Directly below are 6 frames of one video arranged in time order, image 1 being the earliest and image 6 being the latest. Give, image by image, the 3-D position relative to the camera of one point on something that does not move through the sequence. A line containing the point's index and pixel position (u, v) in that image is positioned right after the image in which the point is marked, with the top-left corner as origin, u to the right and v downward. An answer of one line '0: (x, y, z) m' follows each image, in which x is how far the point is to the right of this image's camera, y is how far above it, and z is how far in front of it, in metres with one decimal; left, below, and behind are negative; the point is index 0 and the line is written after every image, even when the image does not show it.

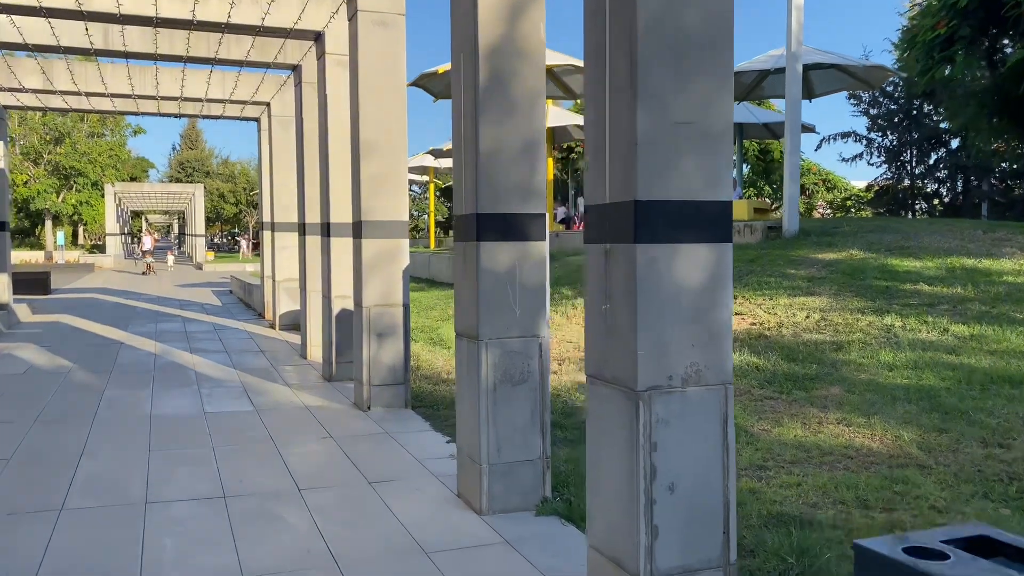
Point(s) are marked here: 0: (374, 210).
0: (-1.2, +0.7, +7.1) m
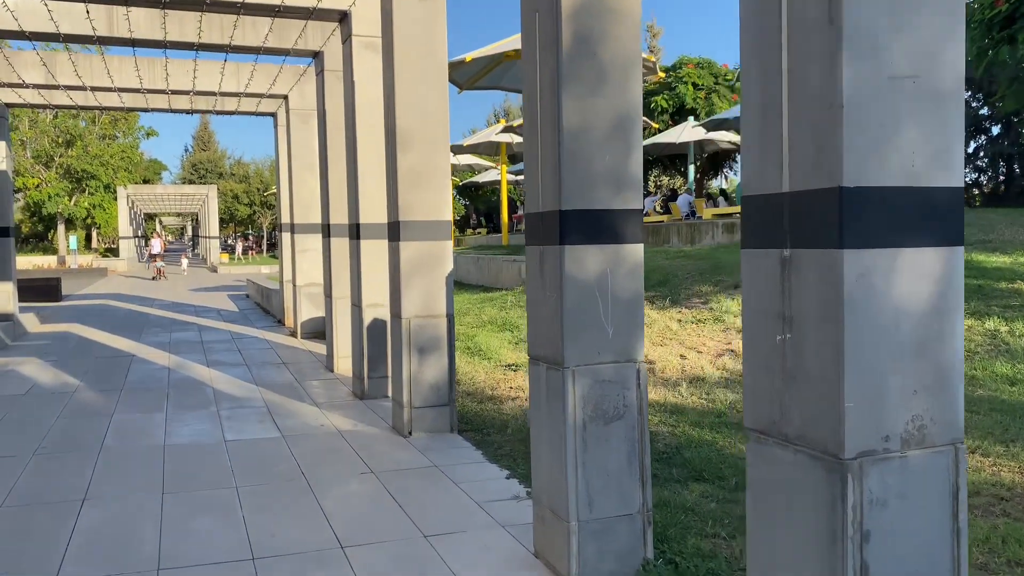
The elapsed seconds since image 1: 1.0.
0: (-0.7, +0.6, +6.3) m
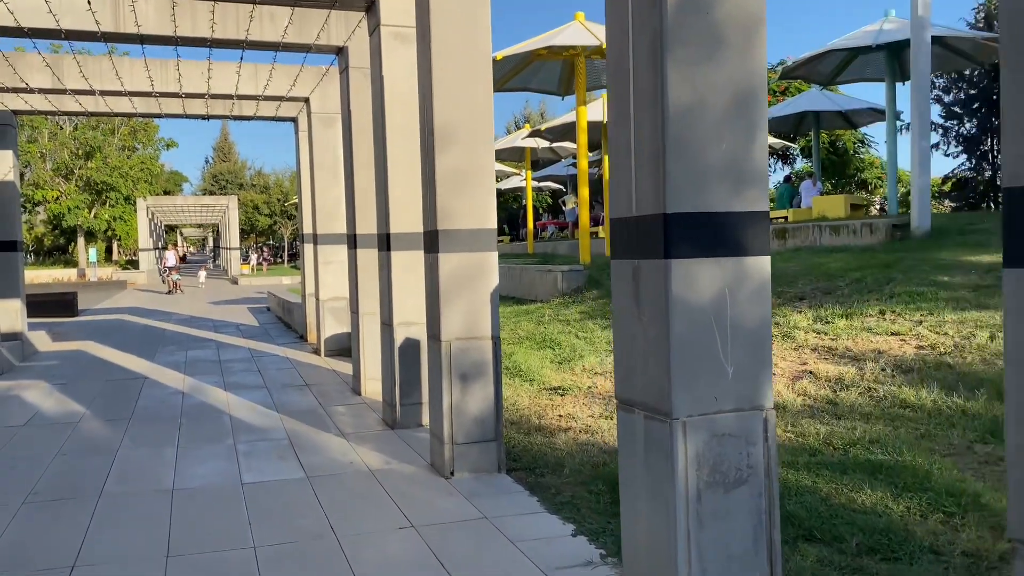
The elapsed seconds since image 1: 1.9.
0: (-0.4, +0.5, +5.5) m
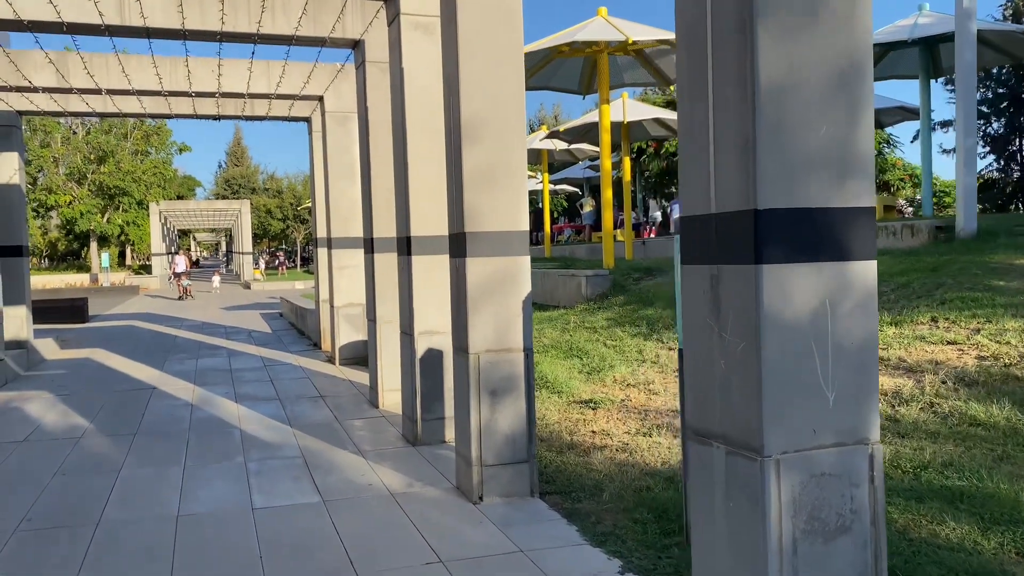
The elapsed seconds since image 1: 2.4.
0: (-0.2, +0.4, +5.0) m
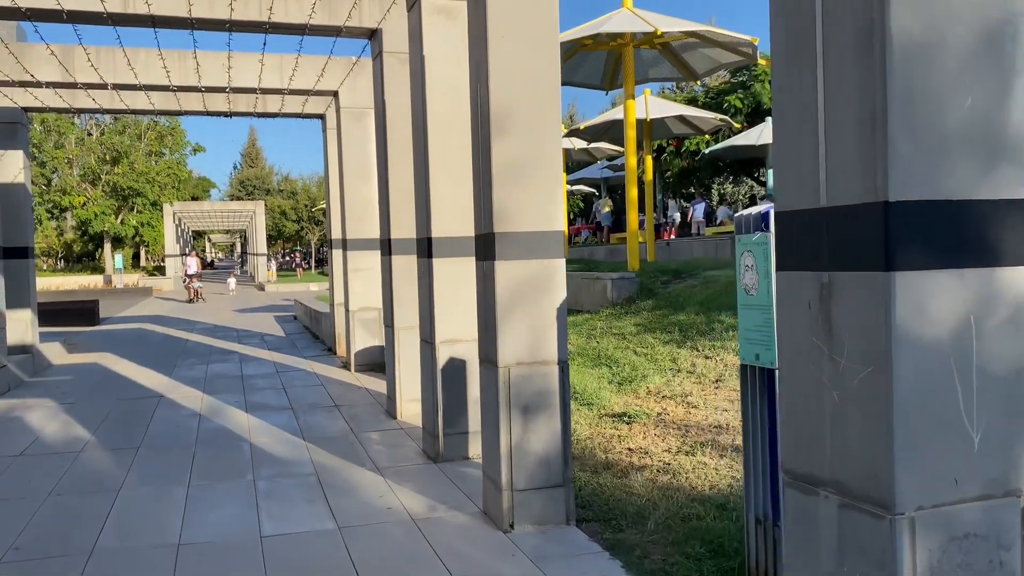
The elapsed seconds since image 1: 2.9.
0: (0.0, +0.4, +4.5) m
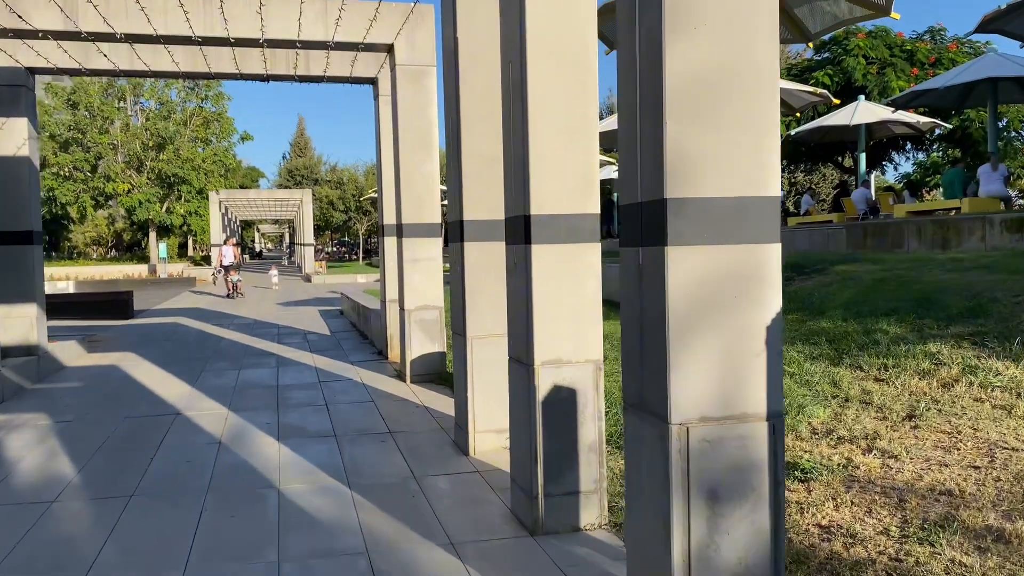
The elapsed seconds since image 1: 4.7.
0: (+0.6, +0.4, +2.7) m
